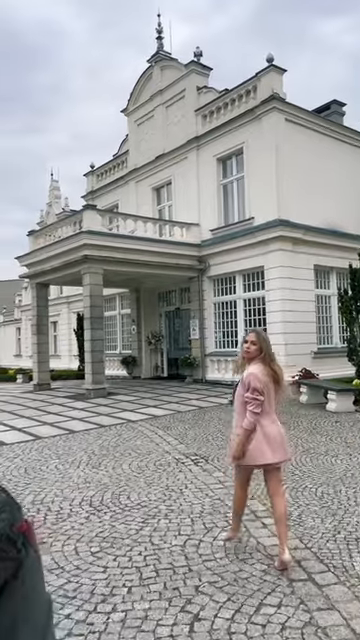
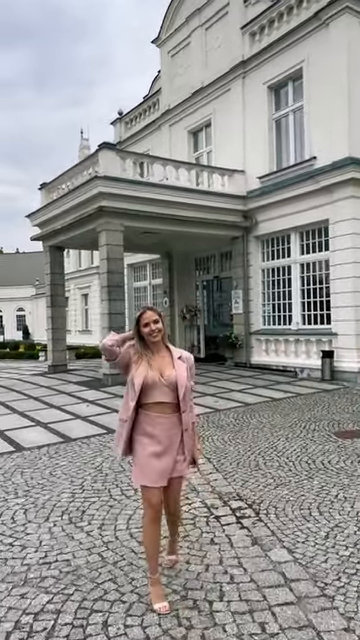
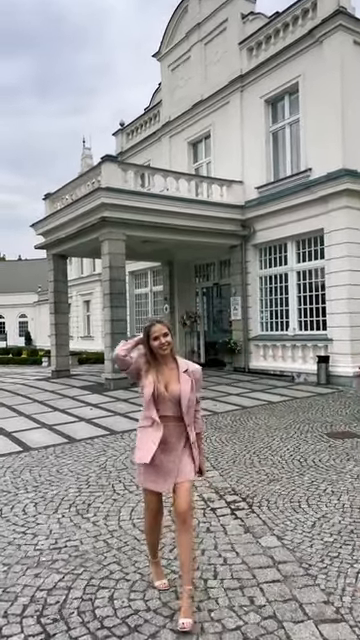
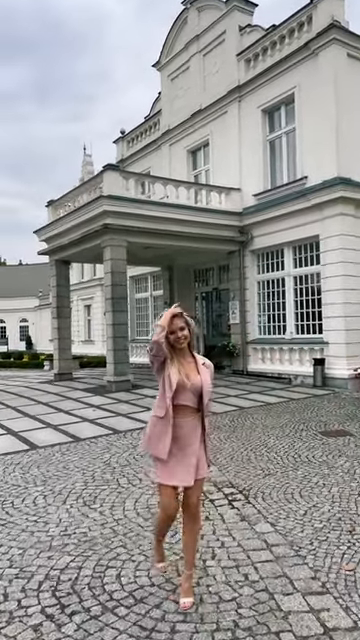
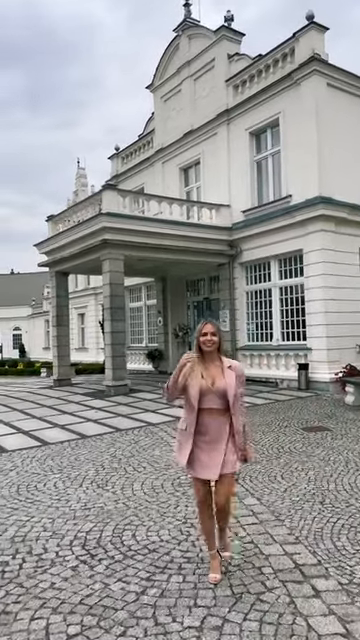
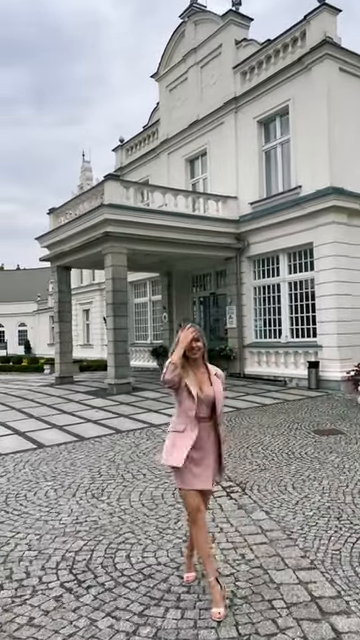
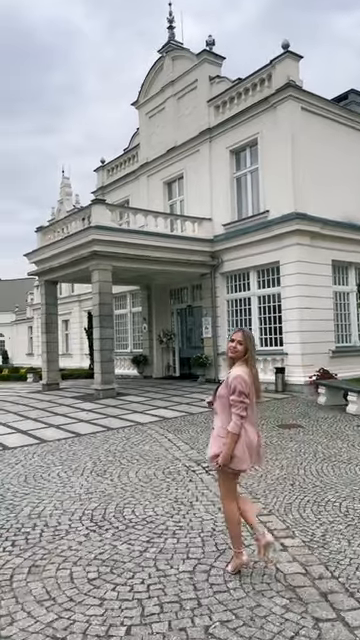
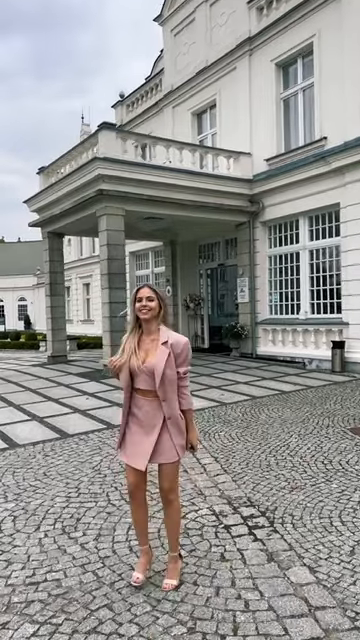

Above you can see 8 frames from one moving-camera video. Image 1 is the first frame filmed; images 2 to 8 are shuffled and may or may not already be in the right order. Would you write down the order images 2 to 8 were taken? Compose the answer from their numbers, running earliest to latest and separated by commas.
7, 5, 6, 4, 3, 2, 8
